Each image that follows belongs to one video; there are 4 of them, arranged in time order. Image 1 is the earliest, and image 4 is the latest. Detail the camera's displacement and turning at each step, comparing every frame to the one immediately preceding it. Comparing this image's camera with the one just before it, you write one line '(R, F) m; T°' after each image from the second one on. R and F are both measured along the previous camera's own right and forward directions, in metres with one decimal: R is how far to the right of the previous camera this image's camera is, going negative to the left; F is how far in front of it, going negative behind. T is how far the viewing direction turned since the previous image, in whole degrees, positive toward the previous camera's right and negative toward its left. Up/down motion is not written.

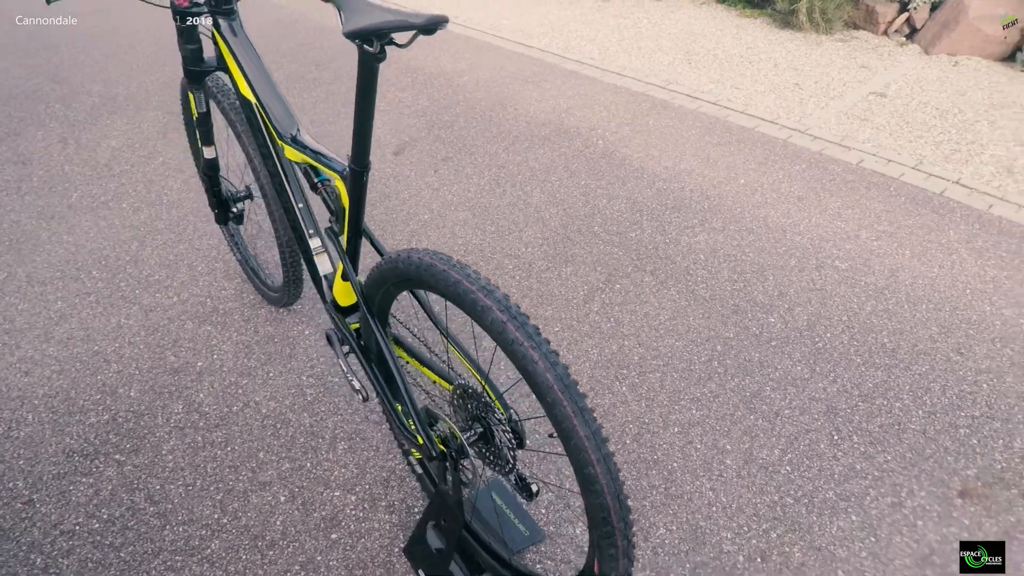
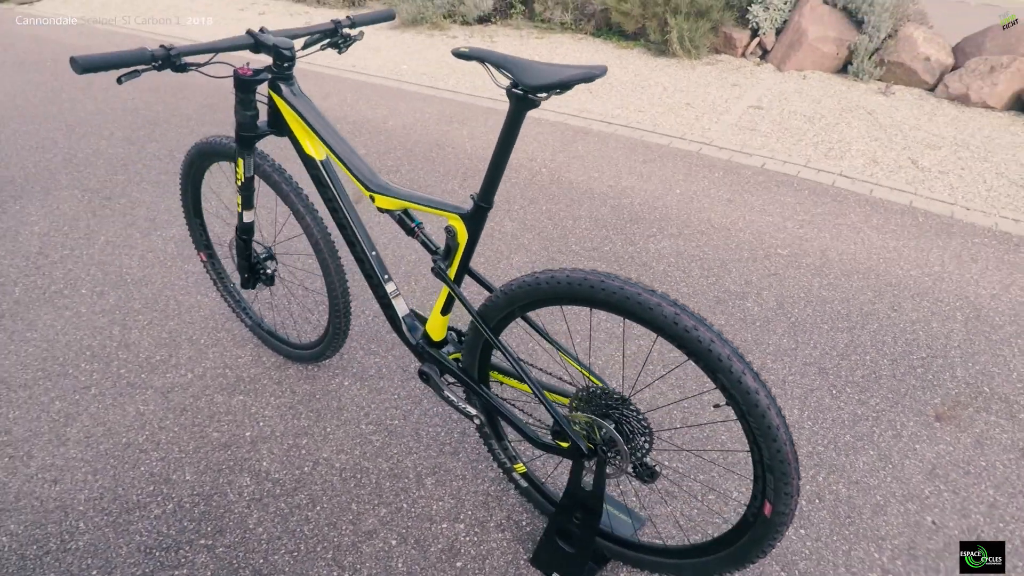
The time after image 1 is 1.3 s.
(-0.7, -0.1) m; +12°
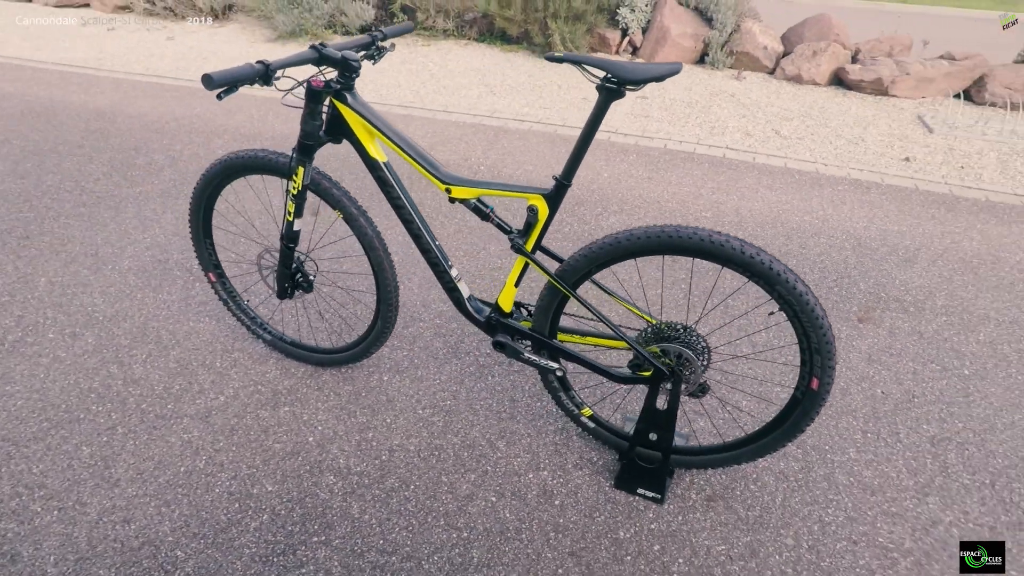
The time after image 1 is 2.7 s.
(-0.7, -0.2) m; +13°
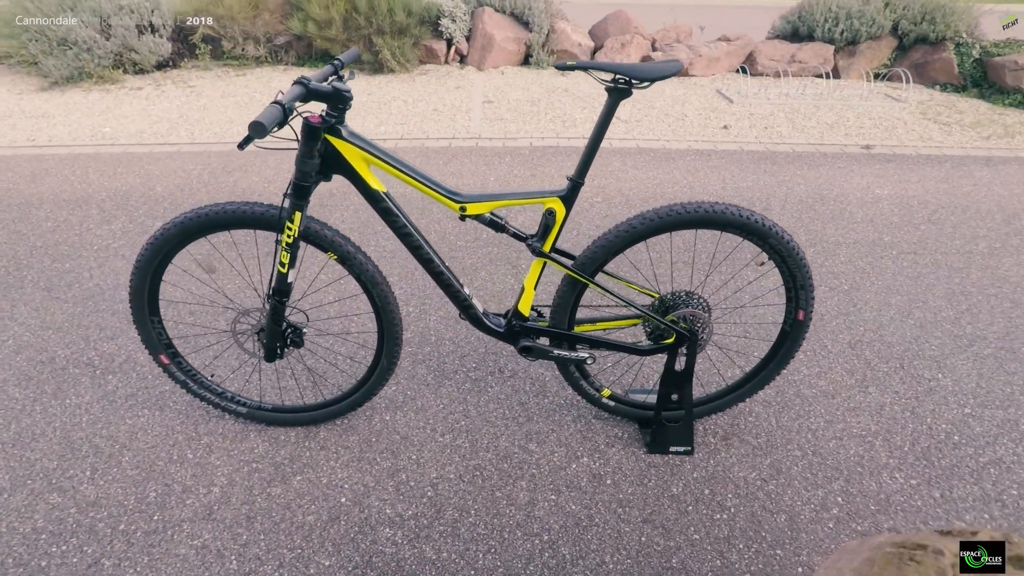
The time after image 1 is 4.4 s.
(-0.7, 0.0) m; +17°
